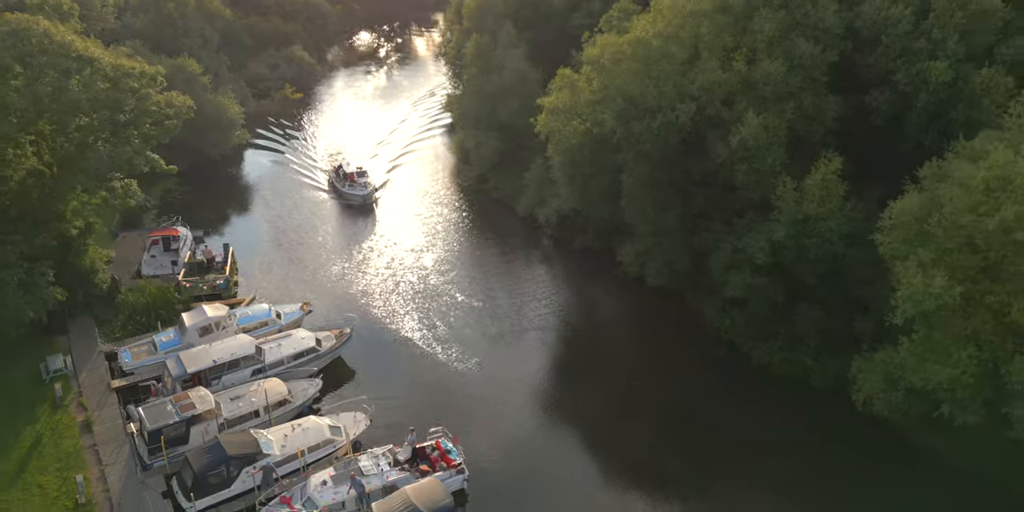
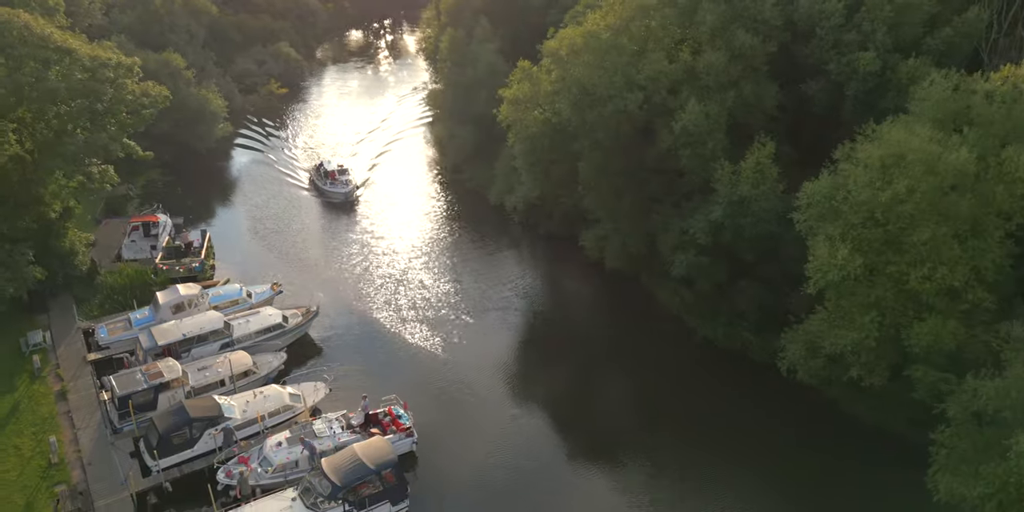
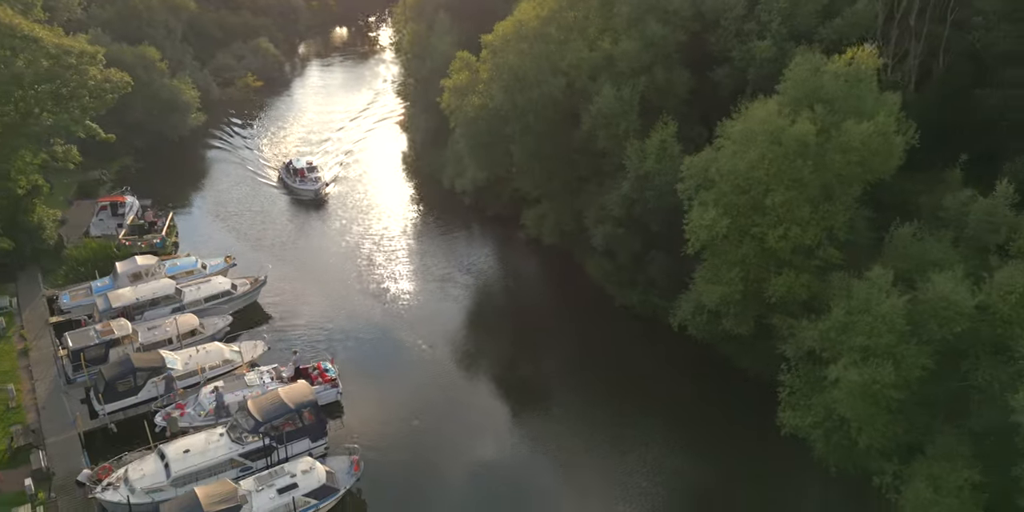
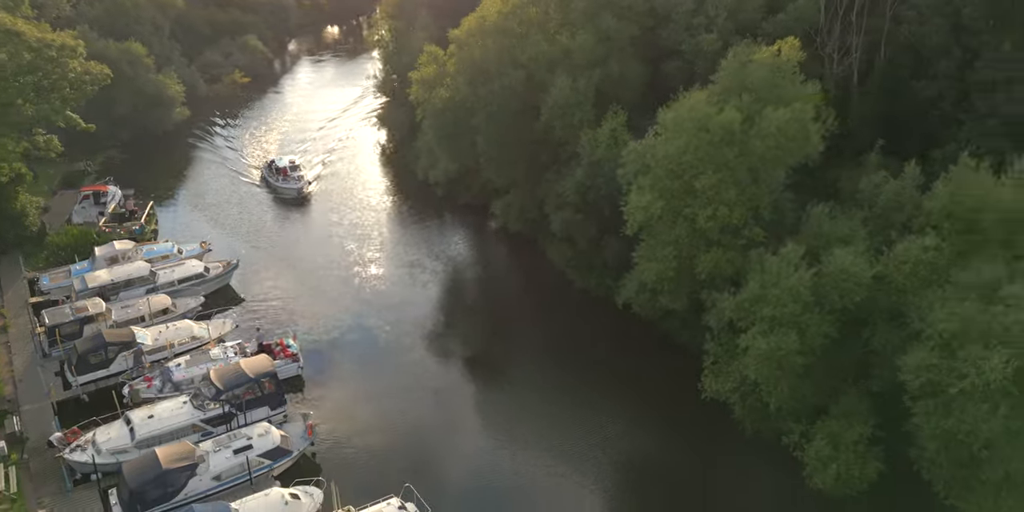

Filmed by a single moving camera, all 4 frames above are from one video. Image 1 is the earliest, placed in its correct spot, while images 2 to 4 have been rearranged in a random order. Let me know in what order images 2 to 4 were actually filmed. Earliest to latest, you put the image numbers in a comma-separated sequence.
2, 3, 4
